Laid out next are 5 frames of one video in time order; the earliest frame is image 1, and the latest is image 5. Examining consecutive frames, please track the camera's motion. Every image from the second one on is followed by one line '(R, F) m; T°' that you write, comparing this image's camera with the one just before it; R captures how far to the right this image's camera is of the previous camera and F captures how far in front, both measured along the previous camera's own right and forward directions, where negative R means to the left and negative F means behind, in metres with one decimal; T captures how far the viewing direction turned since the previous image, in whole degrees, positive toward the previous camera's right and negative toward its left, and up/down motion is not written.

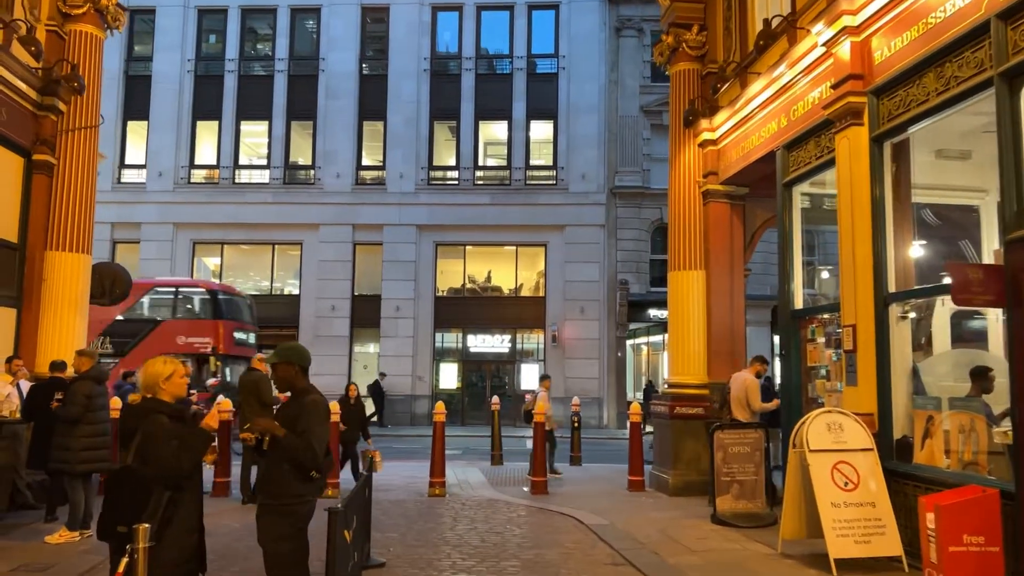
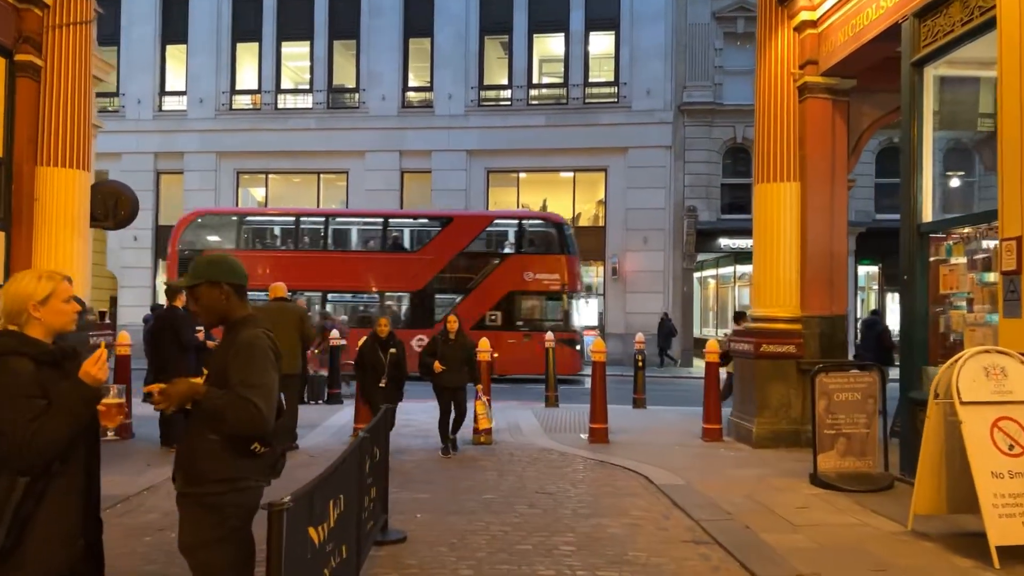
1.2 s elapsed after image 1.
(0.0, +1.6) m; -4°
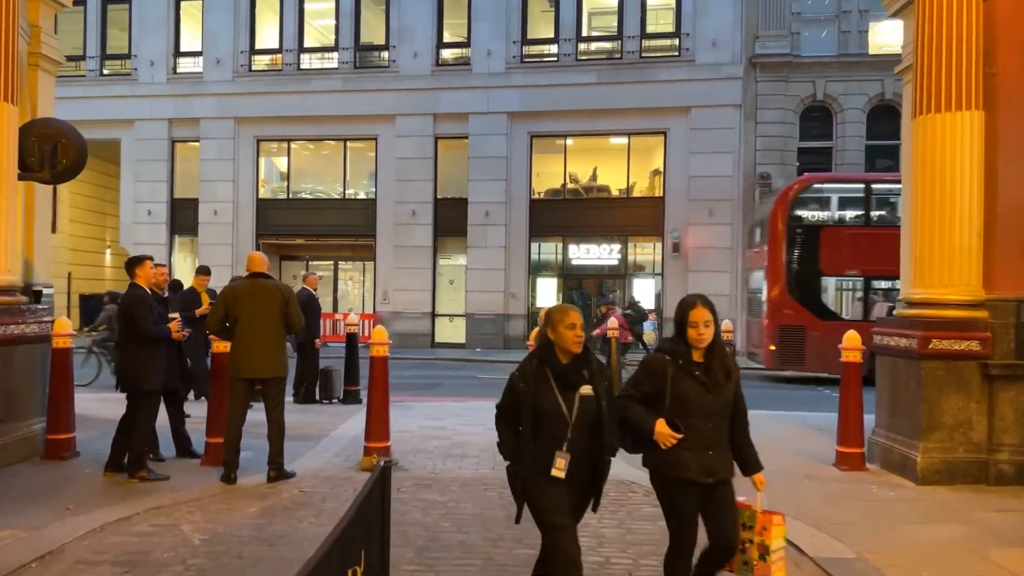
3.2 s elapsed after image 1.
(-0.3, +2.6) m; -3°
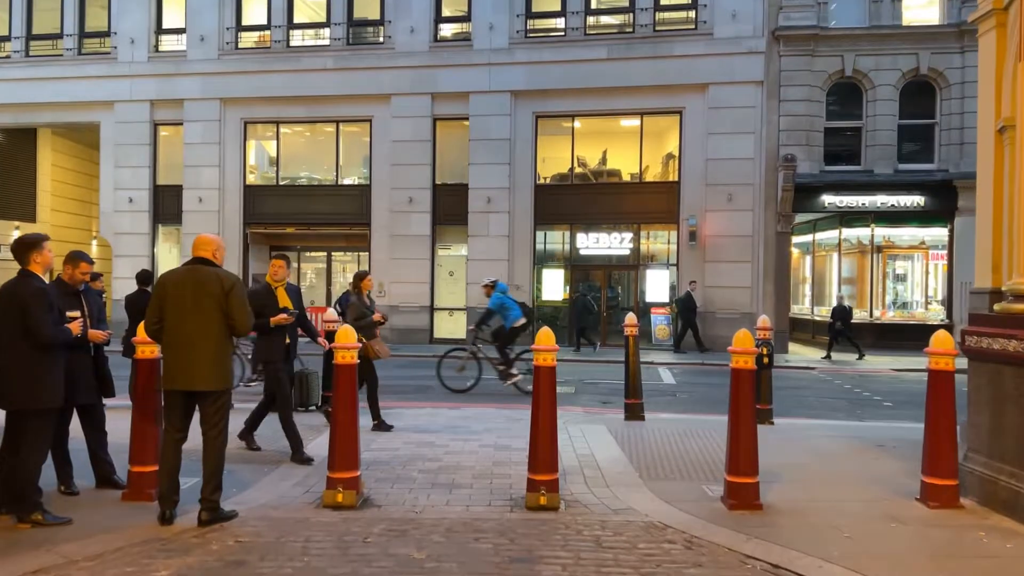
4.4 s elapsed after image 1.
(0.0, +1.5) m; 0°
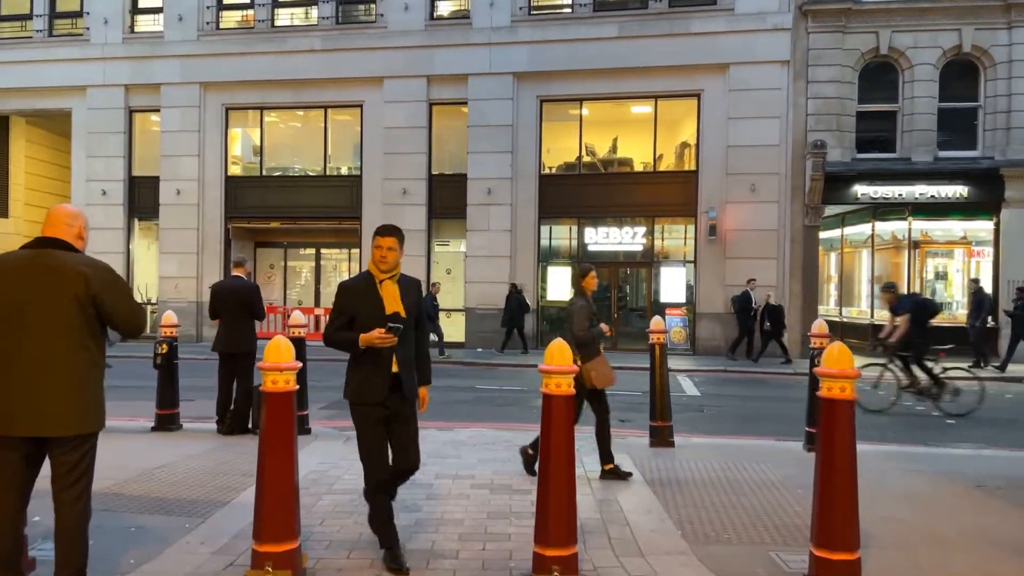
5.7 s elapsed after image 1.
(0.0, +1.7) m; 0°
